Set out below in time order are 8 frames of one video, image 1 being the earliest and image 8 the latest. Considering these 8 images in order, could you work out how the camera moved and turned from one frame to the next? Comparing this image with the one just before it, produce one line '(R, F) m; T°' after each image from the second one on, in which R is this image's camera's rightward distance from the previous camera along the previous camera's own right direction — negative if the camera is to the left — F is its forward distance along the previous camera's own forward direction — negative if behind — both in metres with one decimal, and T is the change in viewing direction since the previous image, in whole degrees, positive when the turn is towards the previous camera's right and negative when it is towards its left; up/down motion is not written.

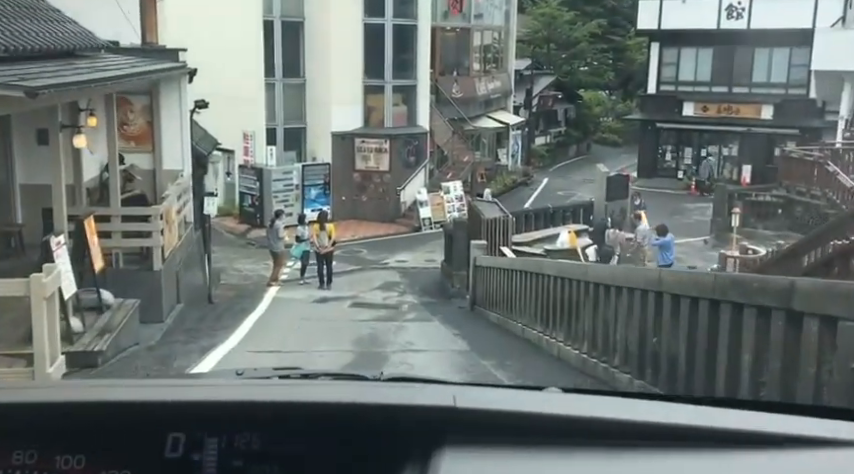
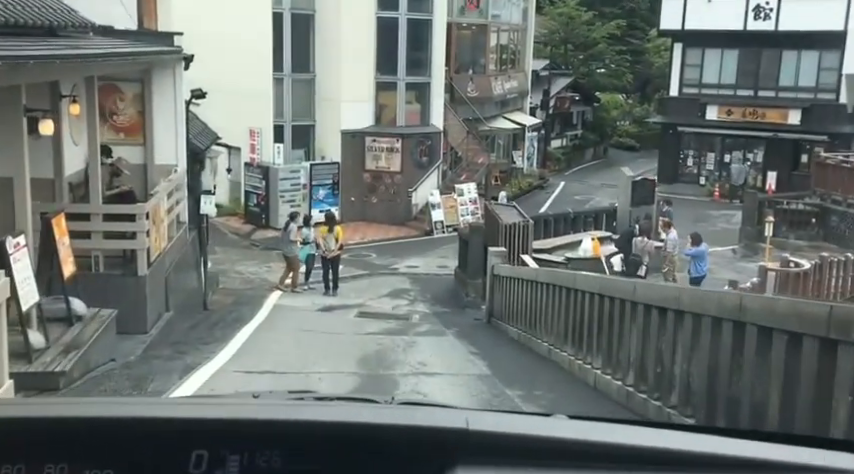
(-0.1, +1.4) m; -1°
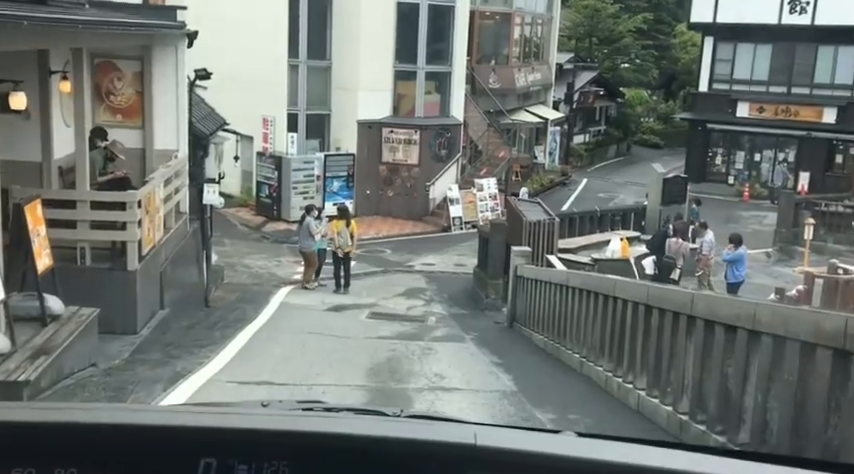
(0.0, +1.1) m; -1°
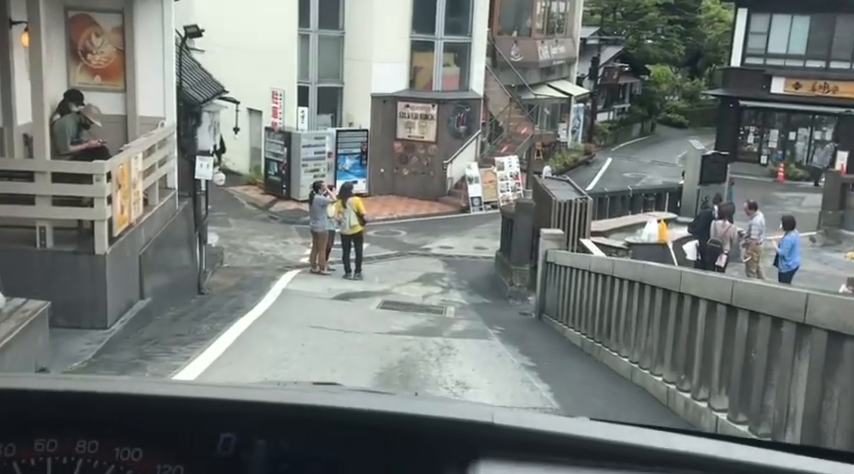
(0.0, +1.7) m; -1°
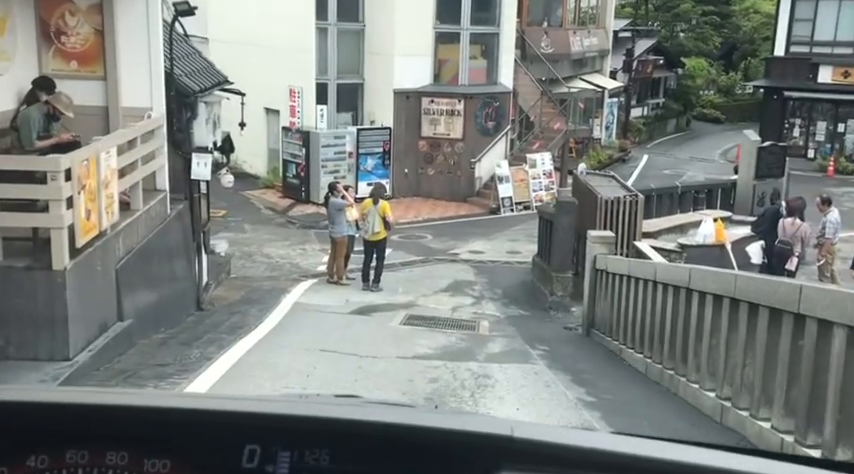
(0.0, +1.7) m; -2°
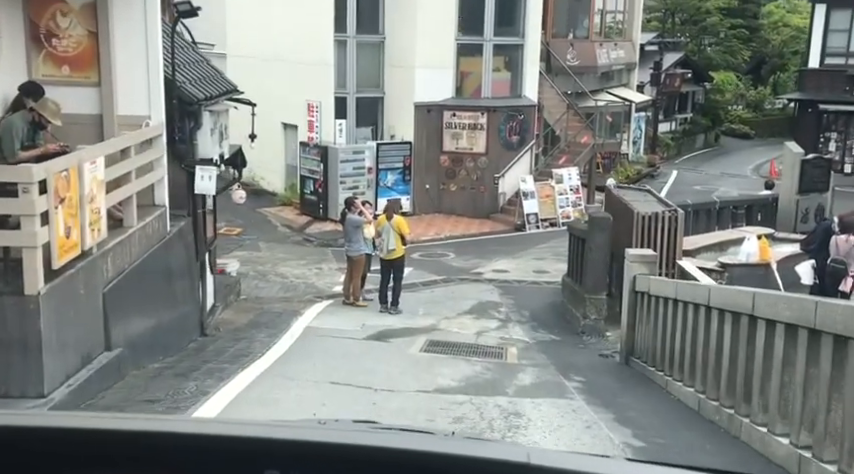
(0.0, +1.0) m; -1°
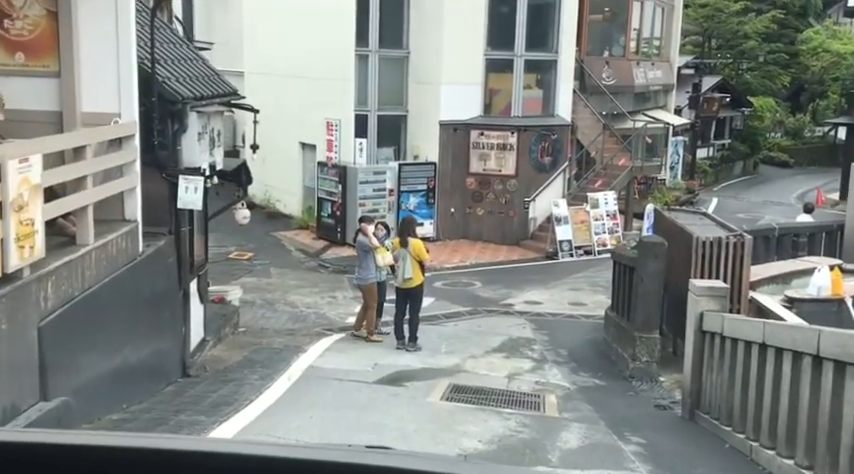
(0.0, +1.7) m; -1°
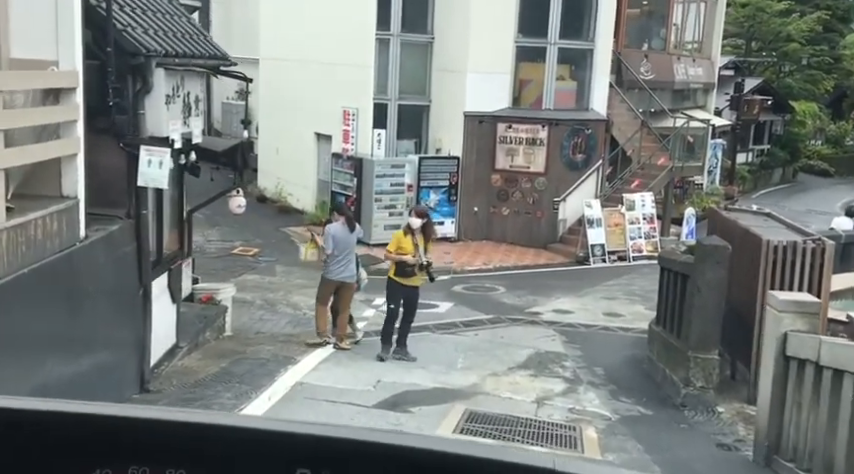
(+0.1, +1.7) m; -1°
